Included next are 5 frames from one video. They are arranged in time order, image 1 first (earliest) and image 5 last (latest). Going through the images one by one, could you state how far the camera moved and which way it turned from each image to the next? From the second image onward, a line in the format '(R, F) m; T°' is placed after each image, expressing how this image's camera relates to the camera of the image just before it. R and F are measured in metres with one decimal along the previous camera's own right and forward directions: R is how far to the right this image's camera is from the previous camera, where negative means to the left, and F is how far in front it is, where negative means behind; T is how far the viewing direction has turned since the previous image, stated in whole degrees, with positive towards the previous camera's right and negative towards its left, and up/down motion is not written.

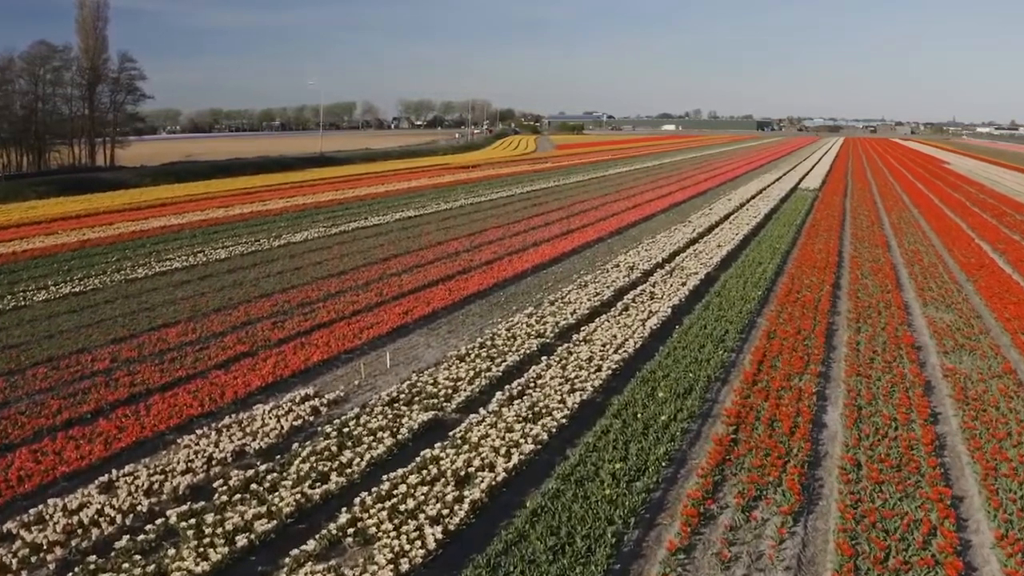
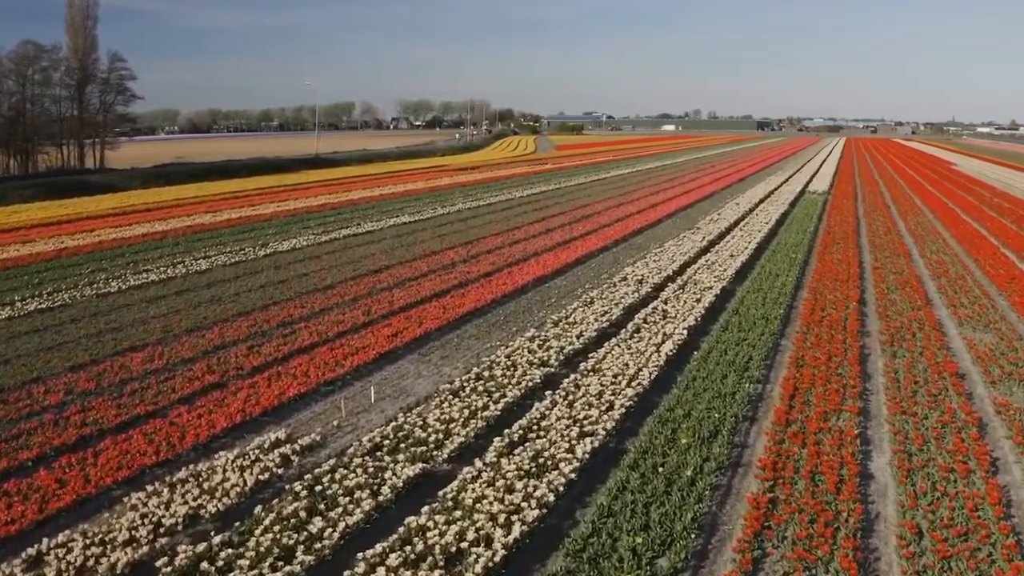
(0.0, +1.1) m; 0°
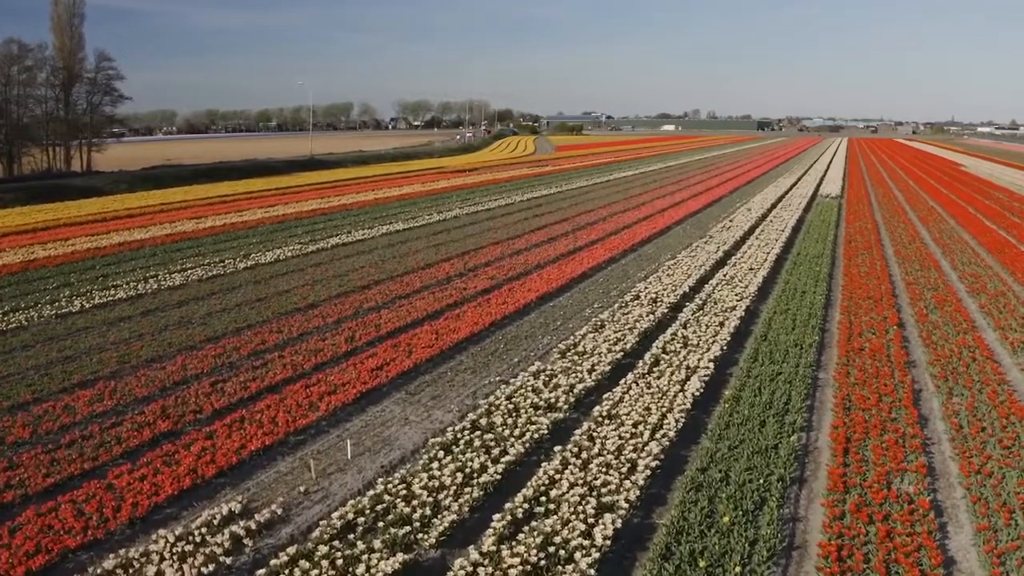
(0.0, +1.4) m; 0°
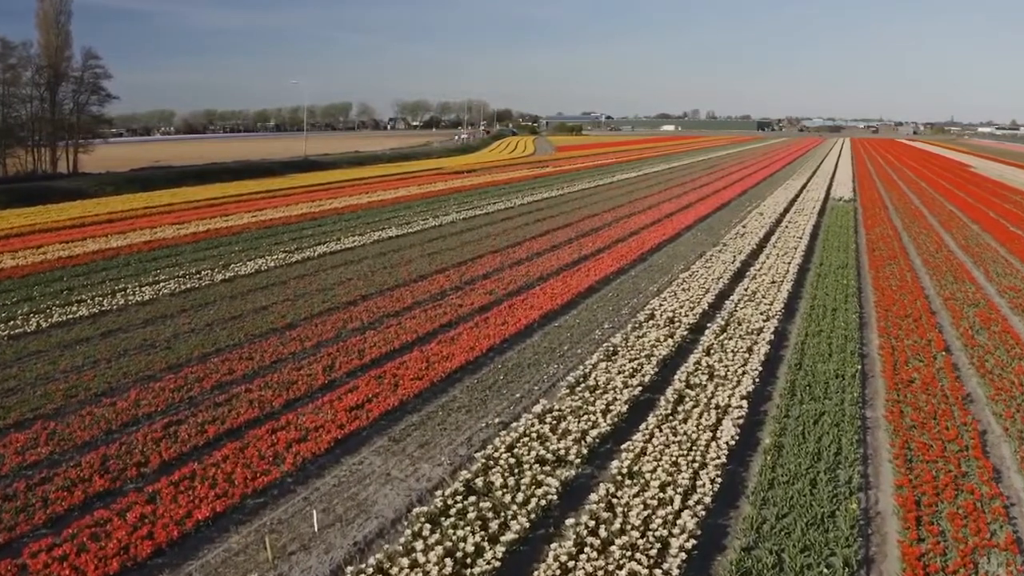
(0.0, +1.4) m; 0°
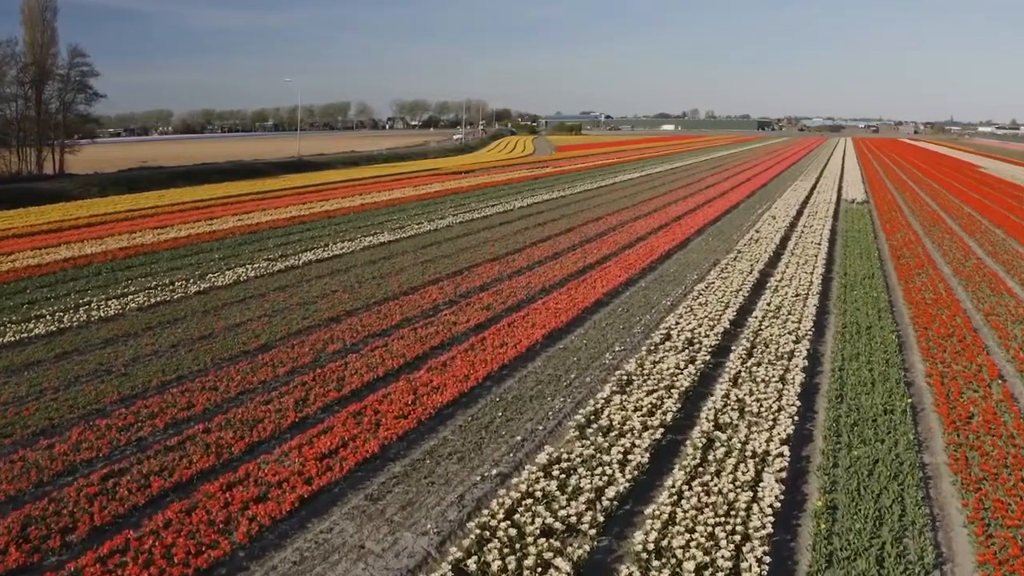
(0.0, +1.3) m; 0°
